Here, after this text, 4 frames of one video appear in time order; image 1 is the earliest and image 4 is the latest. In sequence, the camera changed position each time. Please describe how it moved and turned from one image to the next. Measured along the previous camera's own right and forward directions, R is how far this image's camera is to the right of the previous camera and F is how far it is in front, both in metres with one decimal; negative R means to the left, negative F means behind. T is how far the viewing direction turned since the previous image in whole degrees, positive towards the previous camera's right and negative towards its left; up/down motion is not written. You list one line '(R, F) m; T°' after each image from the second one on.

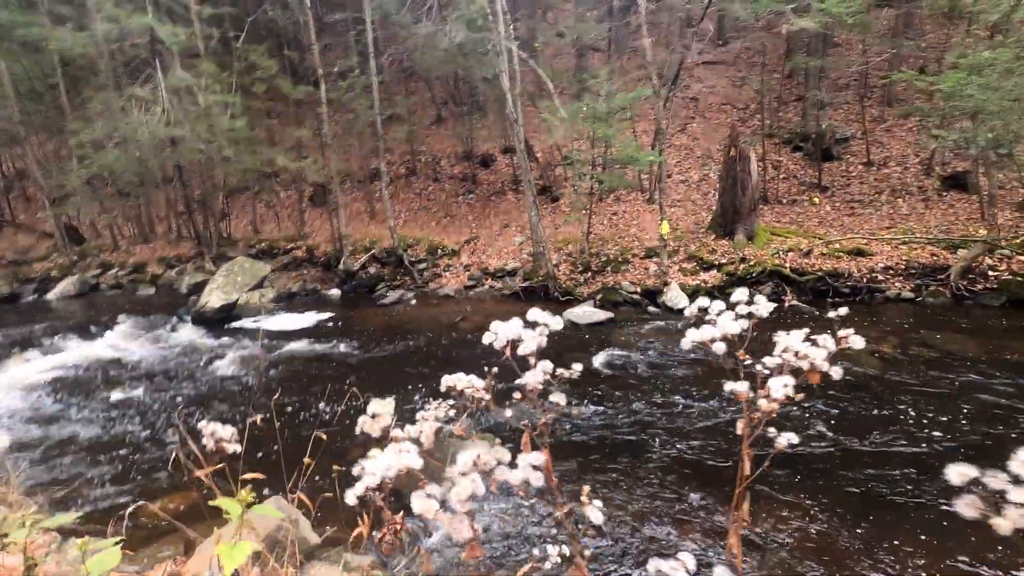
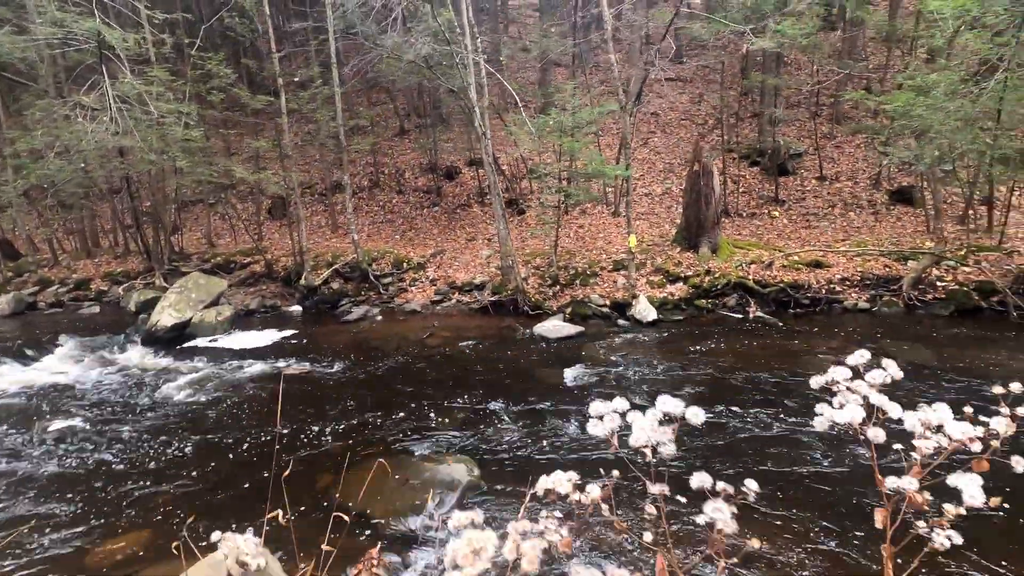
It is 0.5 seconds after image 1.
(-0.1, +0.1) m; +4°
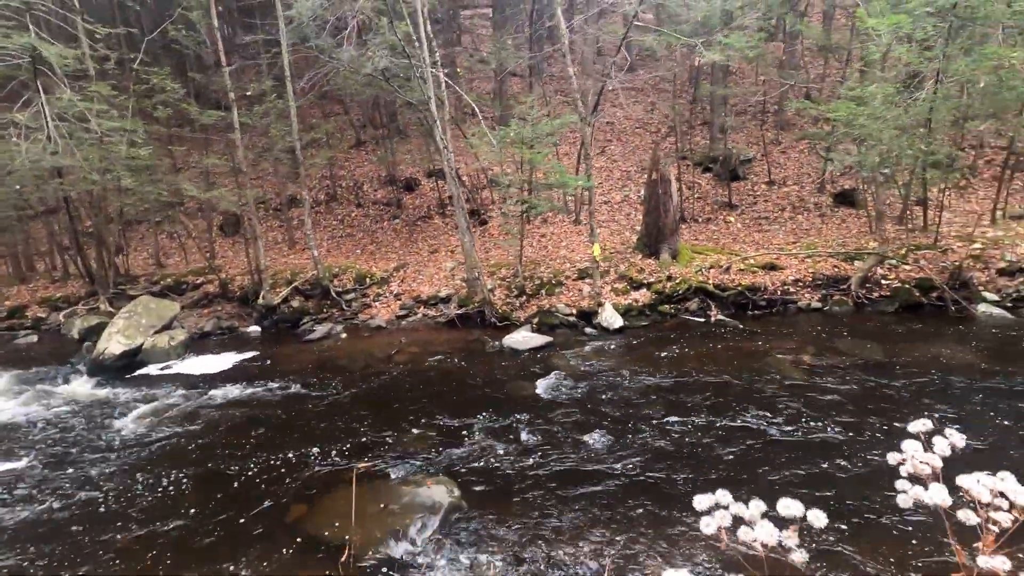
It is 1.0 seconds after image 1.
(-0.1, 0.0) m; +4°
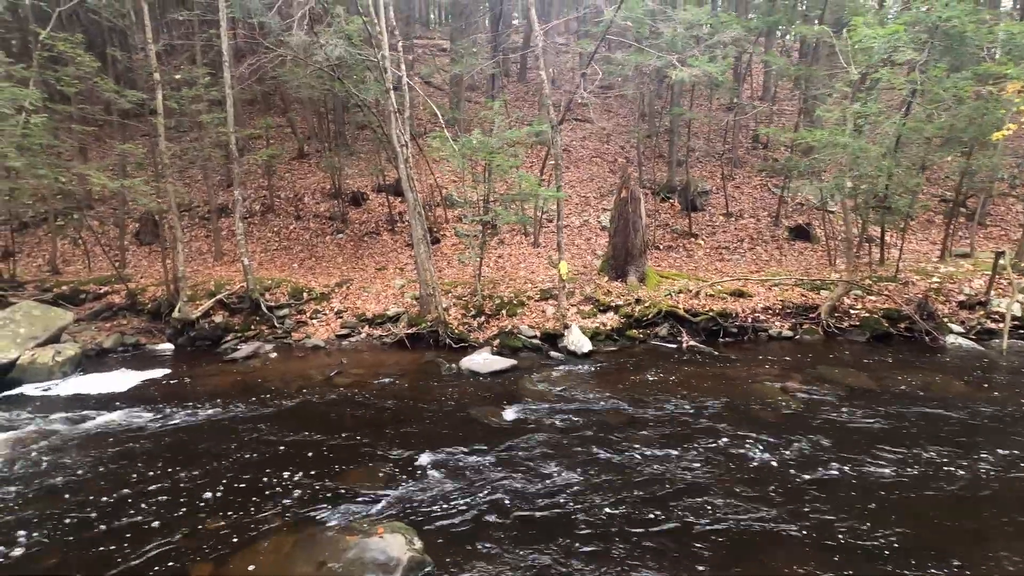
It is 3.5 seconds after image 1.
(-0.4, +1.1) m; +6°
